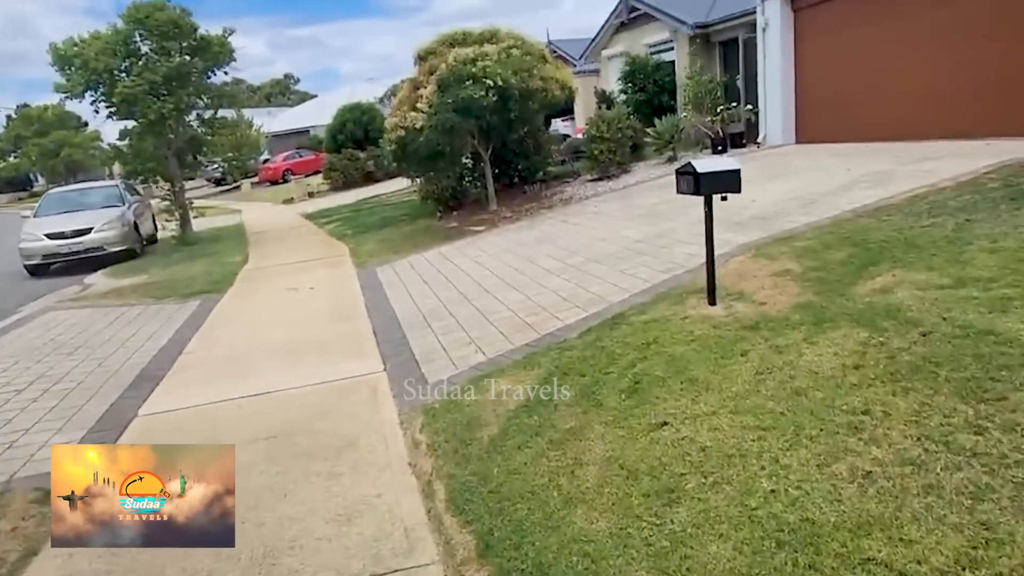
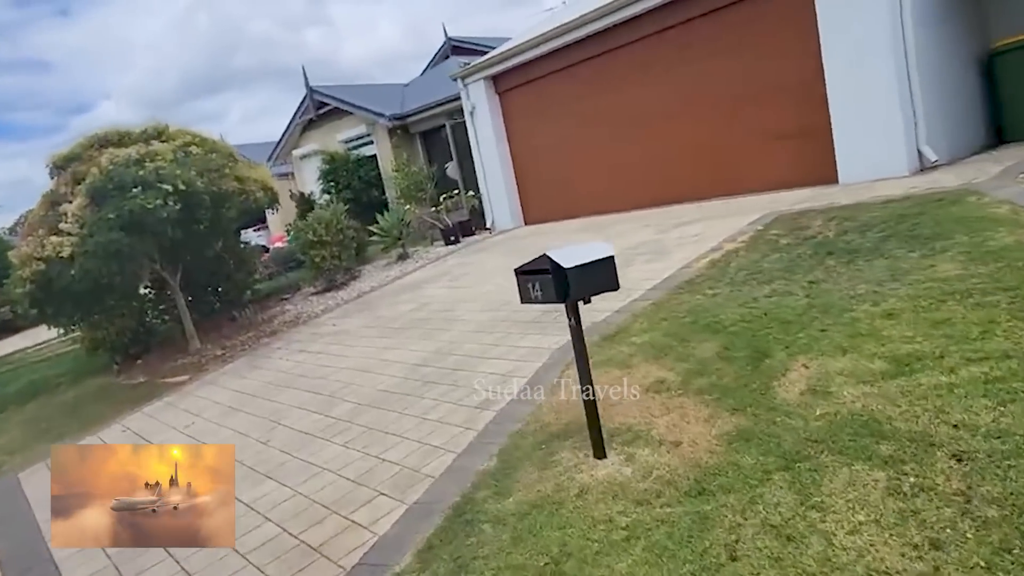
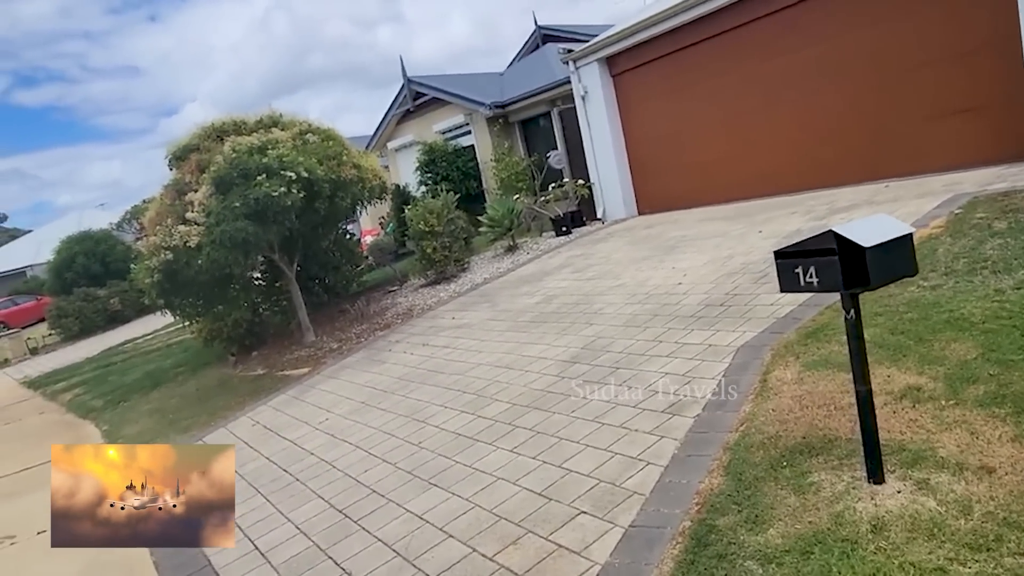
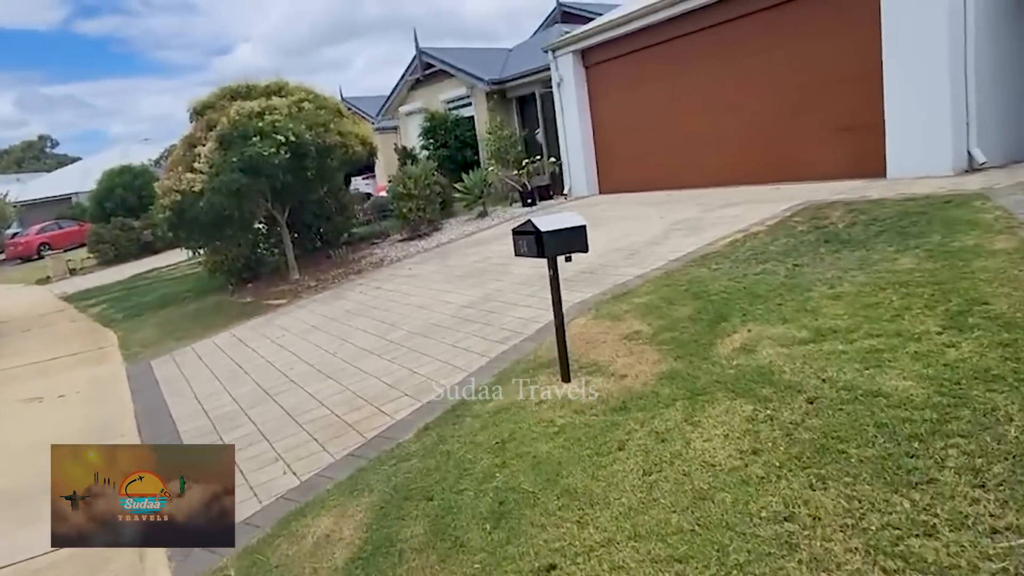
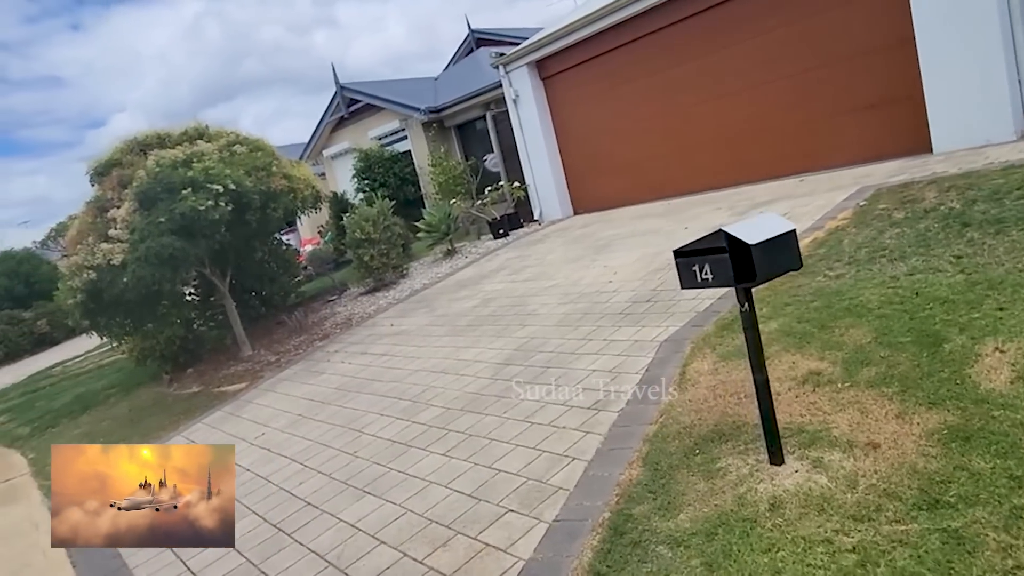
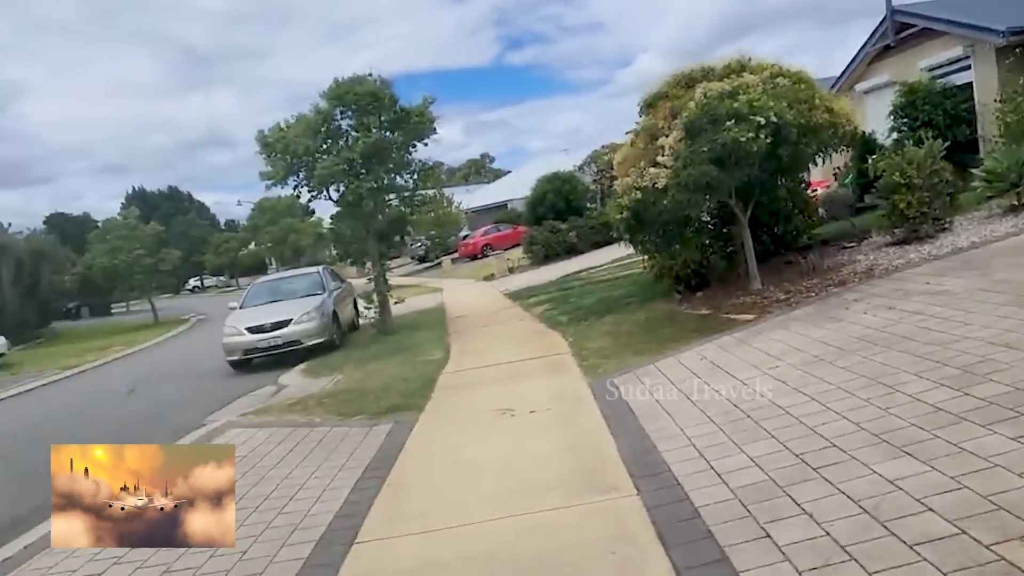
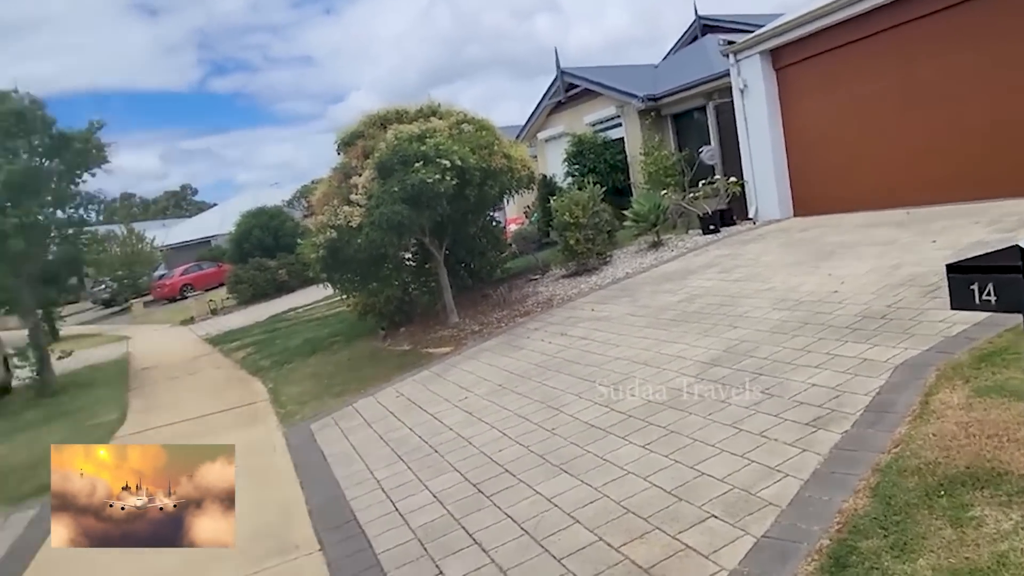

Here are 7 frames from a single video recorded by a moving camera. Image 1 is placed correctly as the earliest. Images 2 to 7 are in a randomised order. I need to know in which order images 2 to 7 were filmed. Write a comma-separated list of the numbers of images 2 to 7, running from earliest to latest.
4, 2, 5, 3, 7, 6
